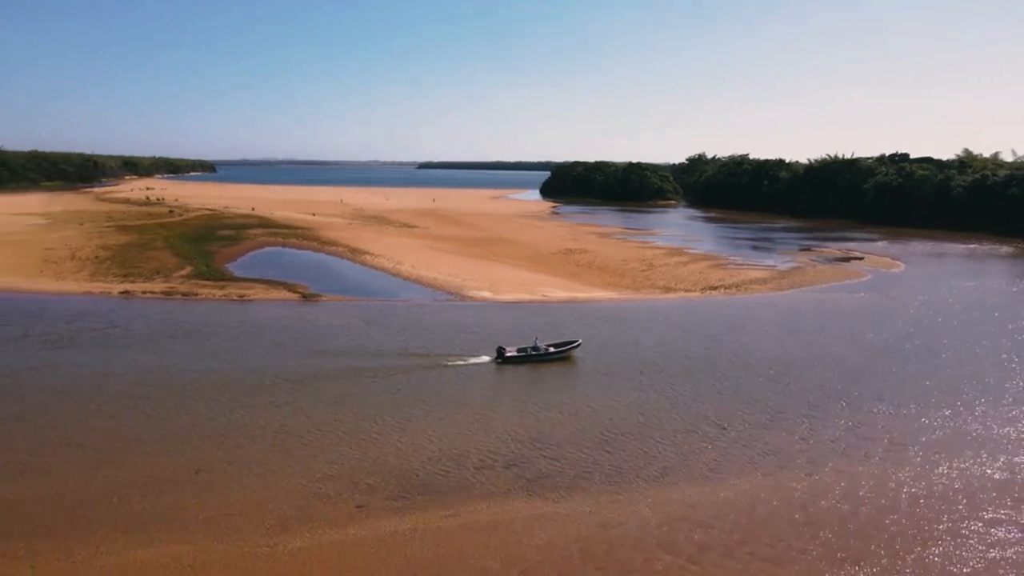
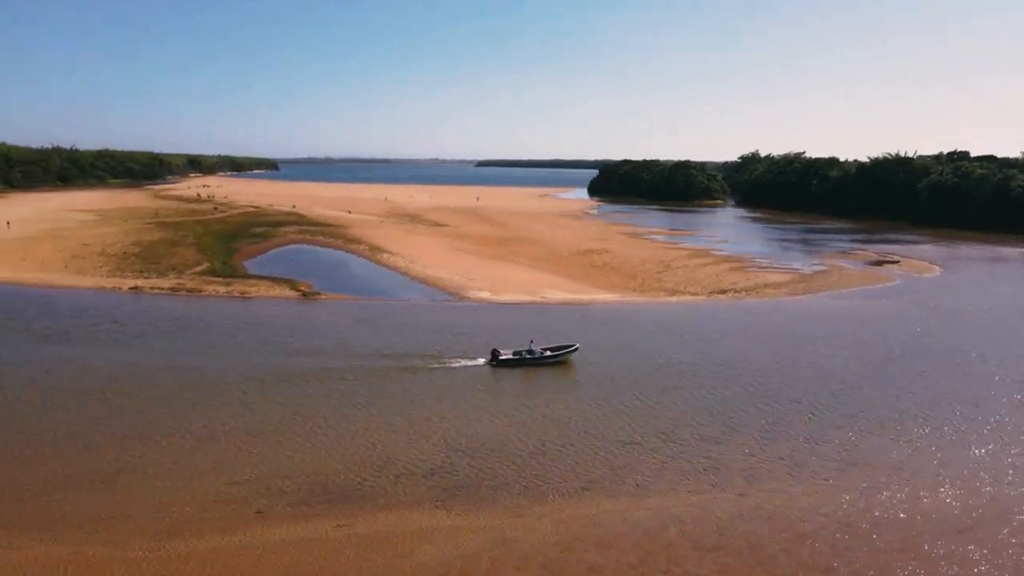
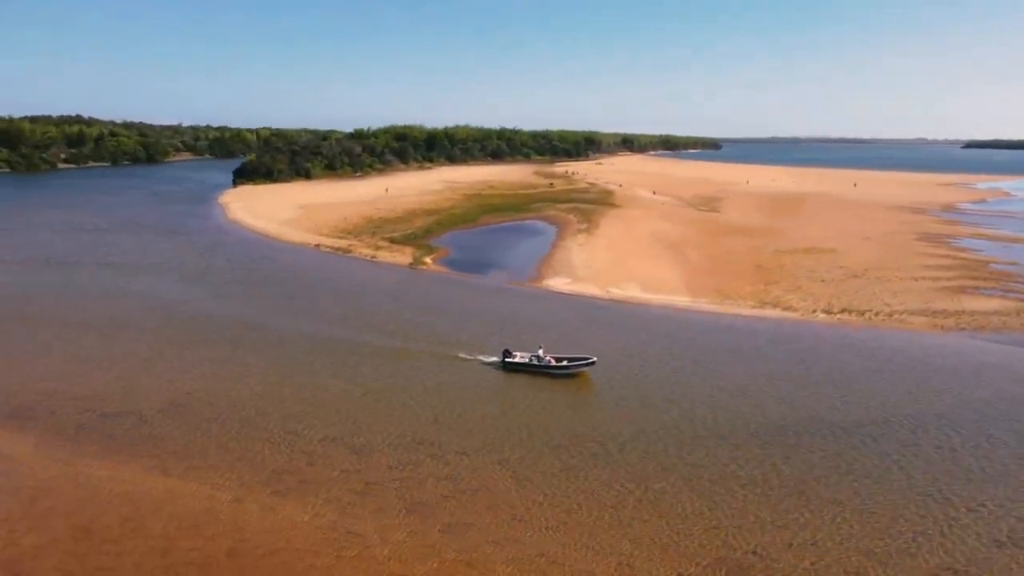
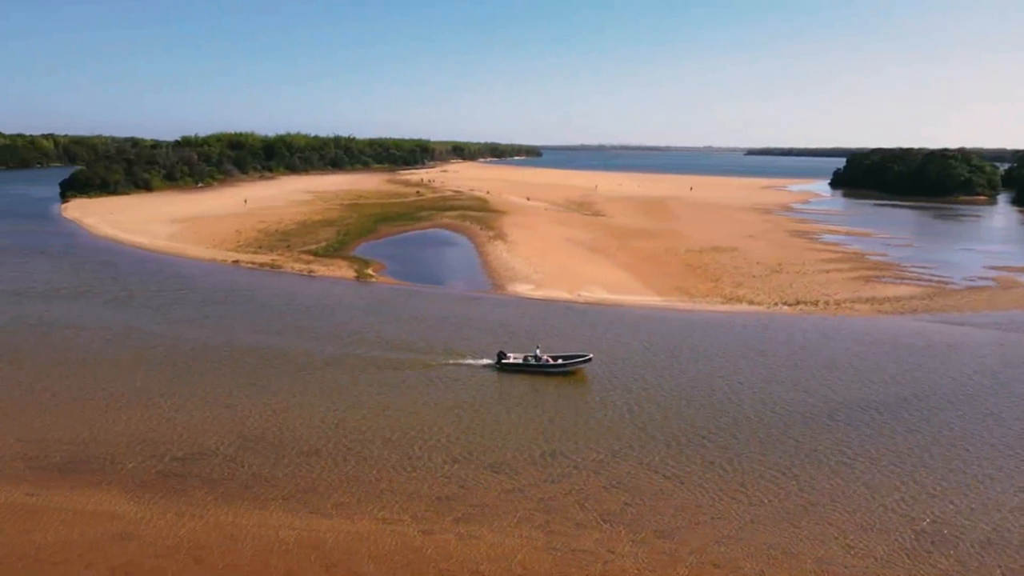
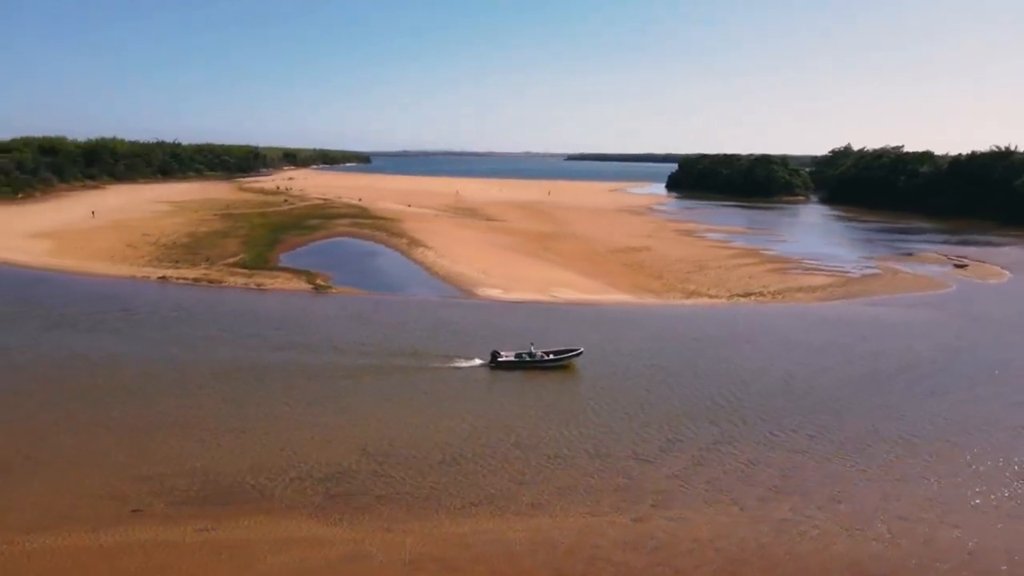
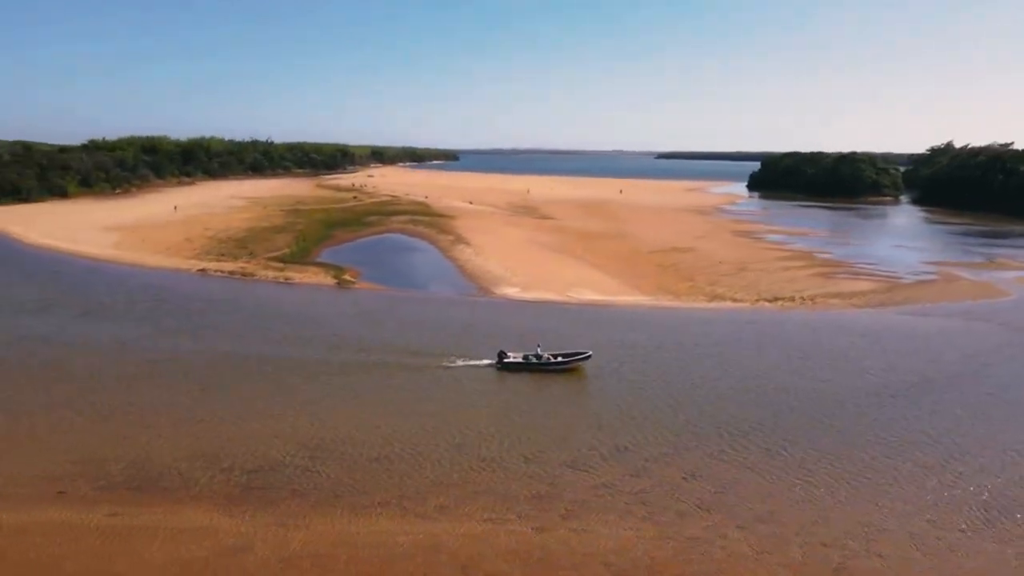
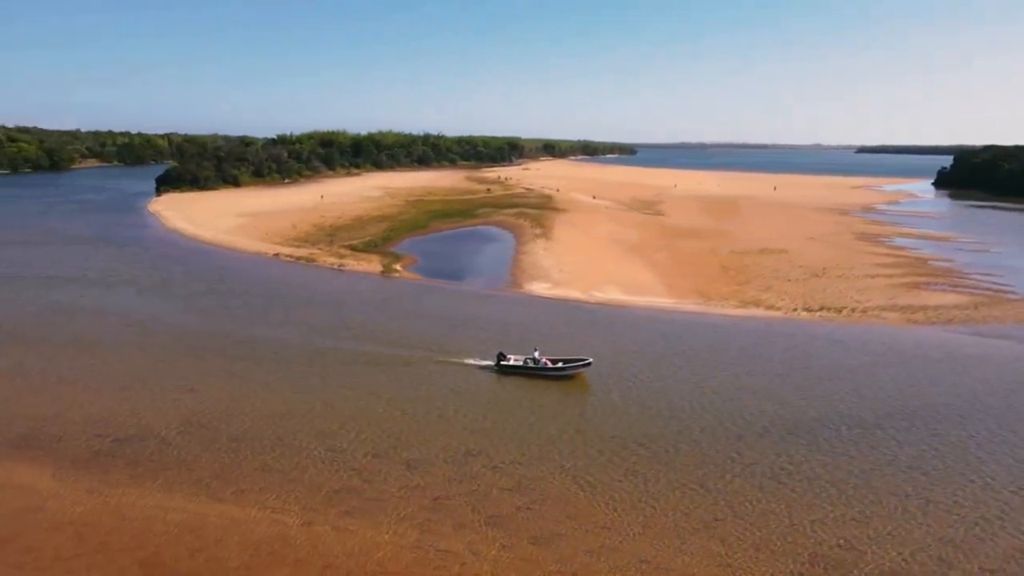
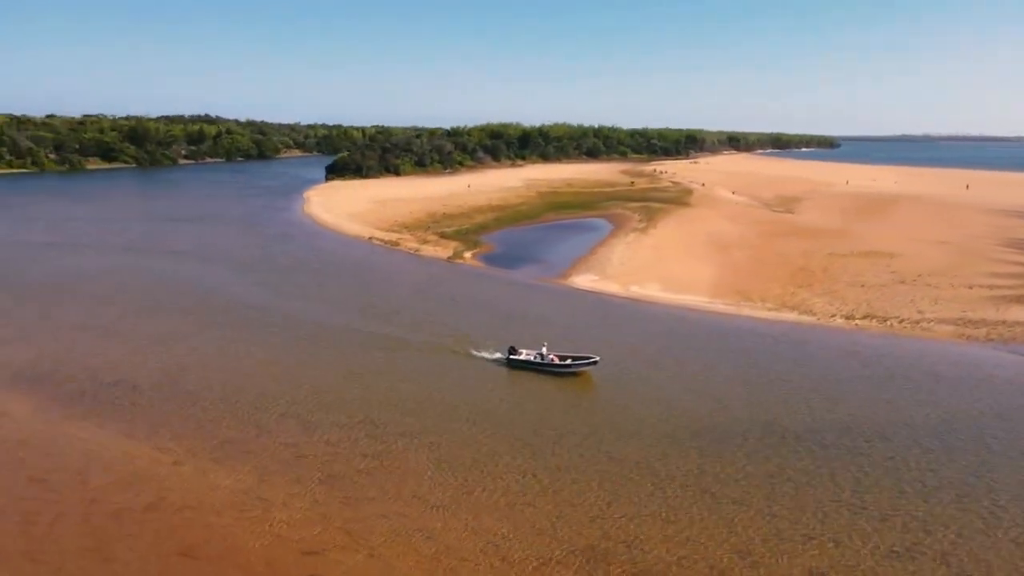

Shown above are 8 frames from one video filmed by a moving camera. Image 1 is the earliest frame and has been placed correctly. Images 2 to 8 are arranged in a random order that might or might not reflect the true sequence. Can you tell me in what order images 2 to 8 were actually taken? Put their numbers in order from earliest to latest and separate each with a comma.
2, 5, 6, 4, 7, 3, 8
